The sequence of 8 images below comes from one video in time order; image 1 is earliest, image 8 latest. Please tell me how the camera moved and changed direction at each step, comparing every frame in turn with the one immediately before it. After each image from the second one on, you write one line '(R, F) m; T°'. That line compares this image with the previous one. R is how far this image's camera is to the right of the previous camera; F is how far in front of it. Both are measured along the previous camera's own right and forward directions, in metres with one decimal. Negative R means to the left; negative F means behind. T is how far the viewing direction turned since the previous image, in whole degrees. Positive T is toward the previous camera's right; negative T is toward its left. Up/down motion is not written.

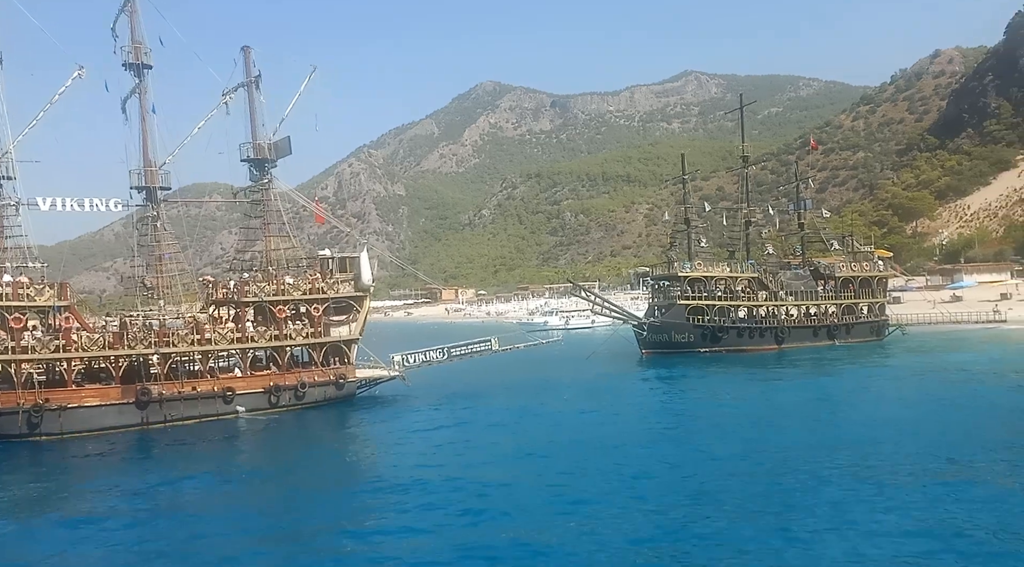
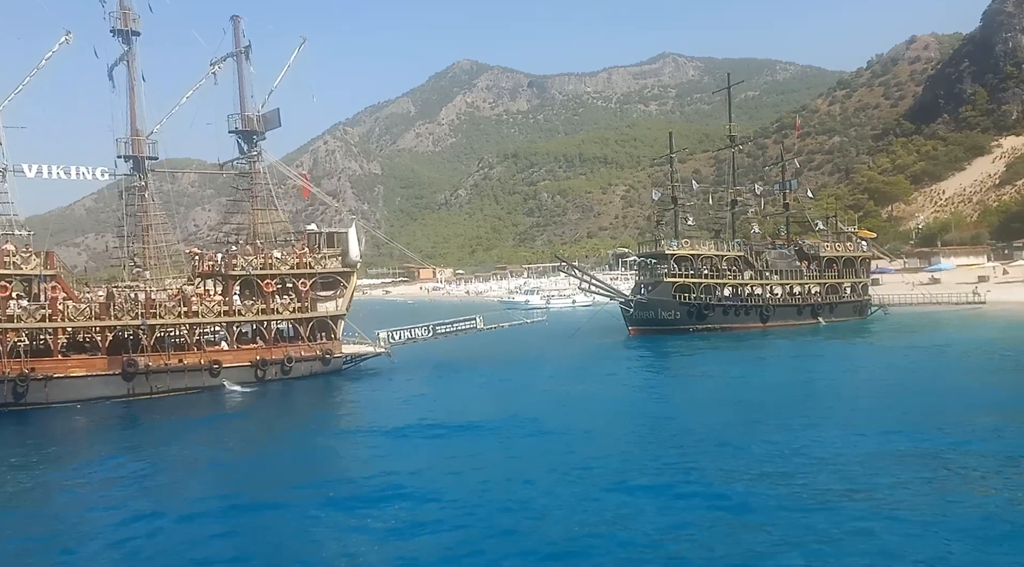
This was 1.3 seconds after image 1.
(-0.6, 0.0) m; +2°
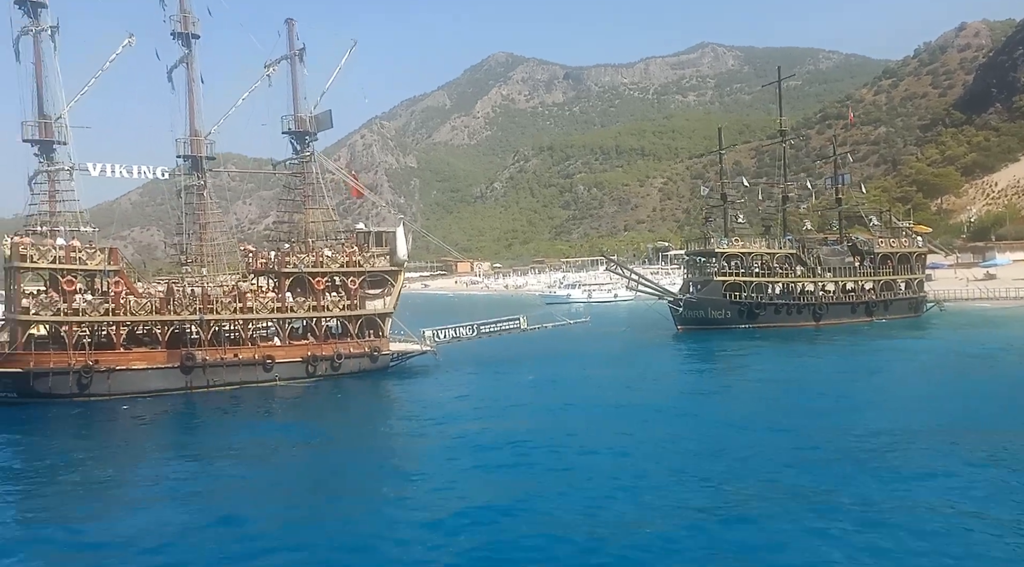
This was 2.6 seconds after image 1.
(-0.7, +0.4) m; -2°
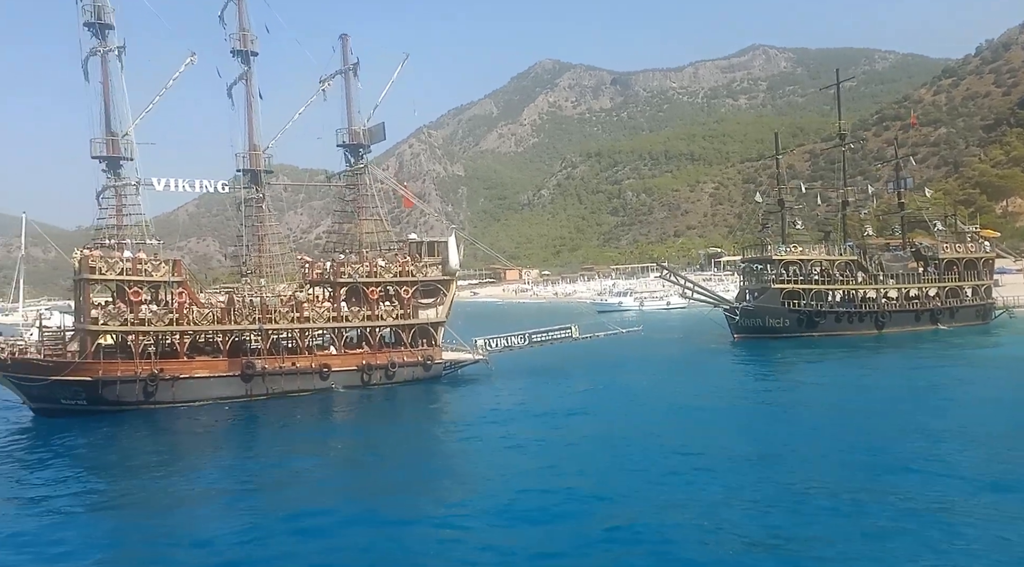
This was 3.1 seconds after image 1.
(-0.2, +0.5) m; -3°
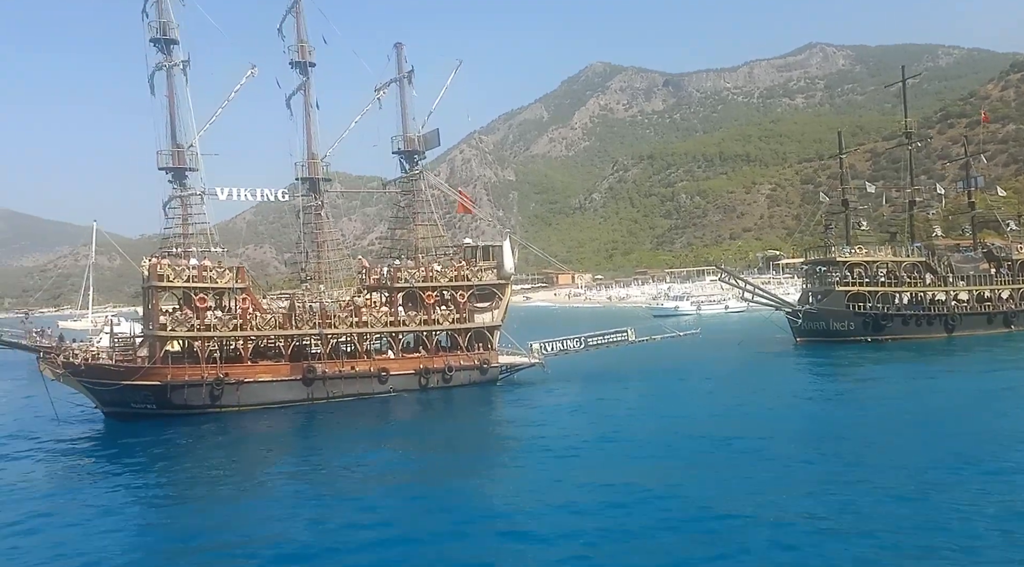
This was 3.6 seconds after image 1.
(-0.3, +0.5) m; -3°
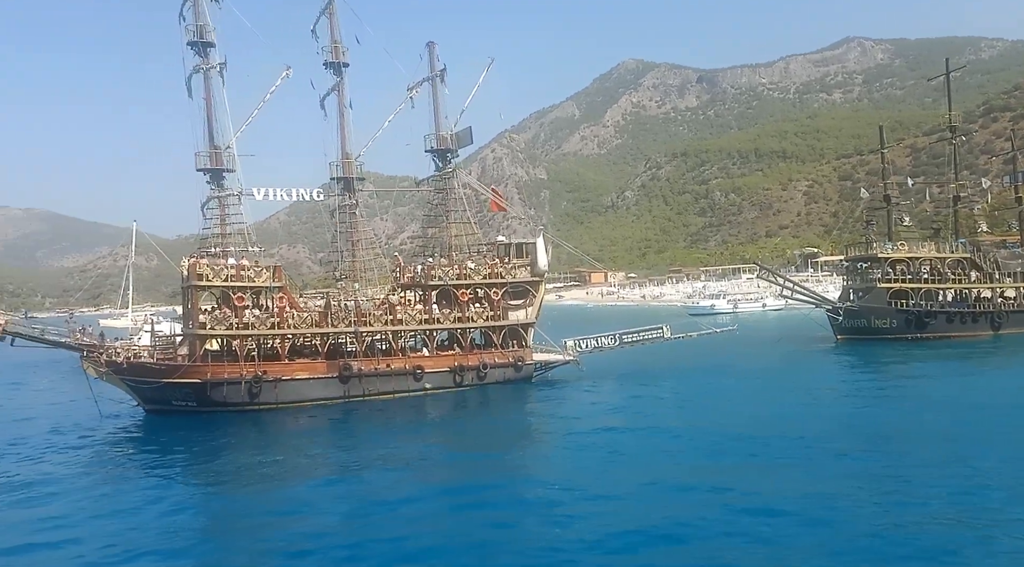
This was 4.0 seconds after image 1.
(-0.1, +0.4) m; -2°
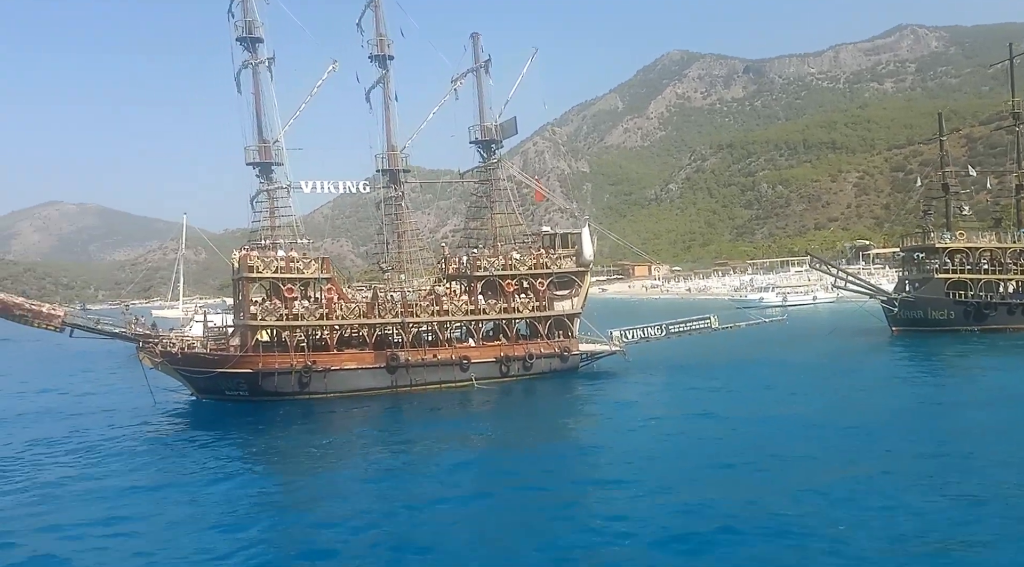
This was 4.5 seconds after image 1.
(-0.2, +0.4) m; -3°
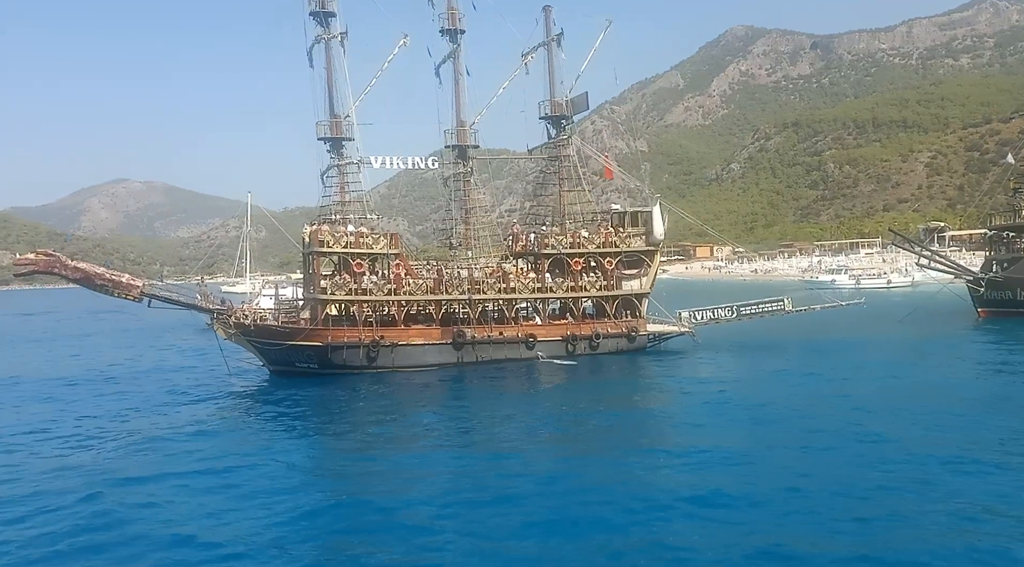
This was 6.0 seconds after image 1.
(-0.7, +0.4) m; -3°
